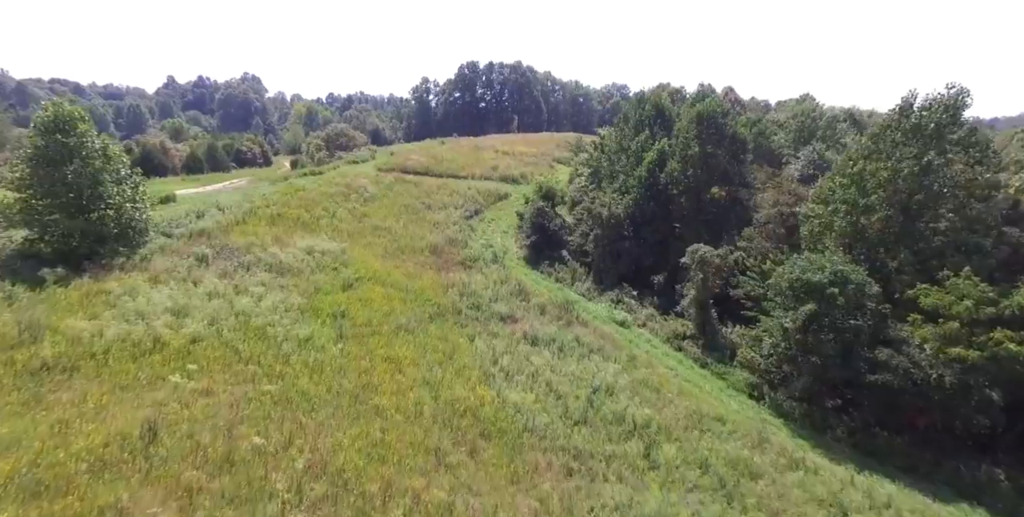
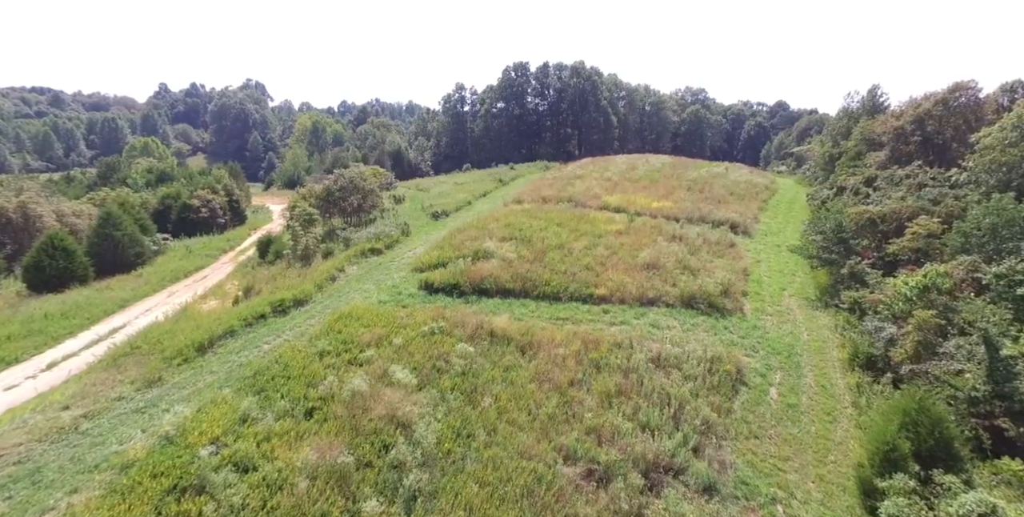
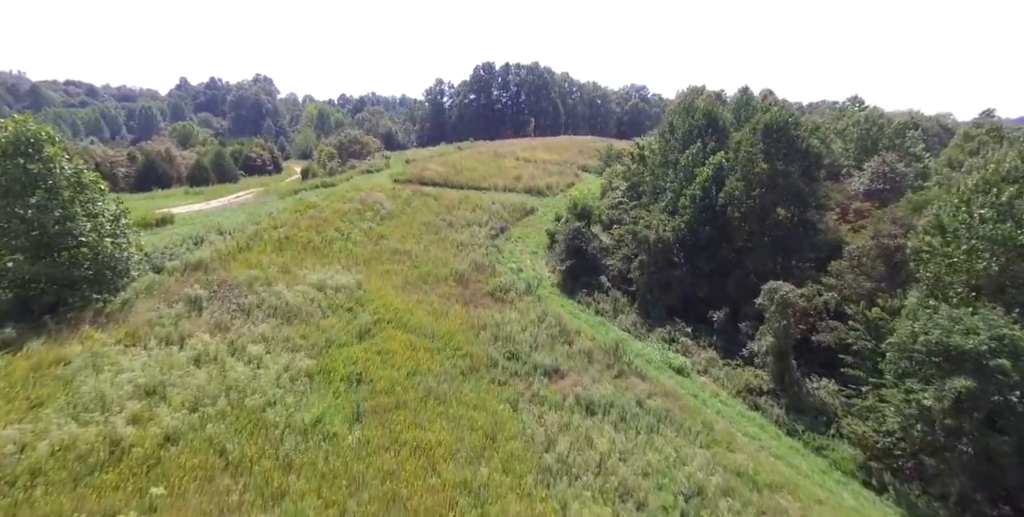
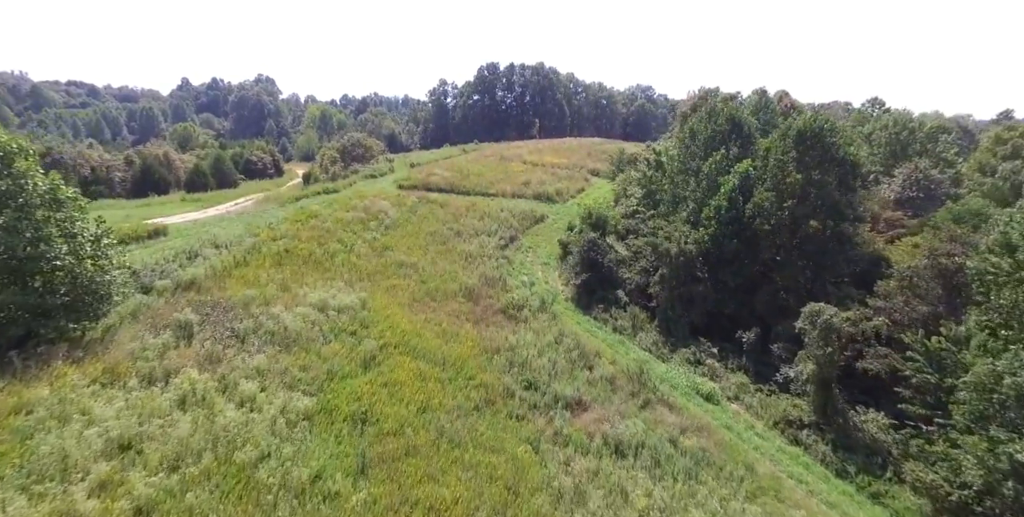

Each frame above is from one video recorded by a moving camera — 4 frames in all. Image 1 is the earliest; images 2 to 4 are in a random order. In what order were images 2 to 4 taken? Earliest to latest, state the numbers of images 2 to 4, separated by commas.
3, 4, 2
